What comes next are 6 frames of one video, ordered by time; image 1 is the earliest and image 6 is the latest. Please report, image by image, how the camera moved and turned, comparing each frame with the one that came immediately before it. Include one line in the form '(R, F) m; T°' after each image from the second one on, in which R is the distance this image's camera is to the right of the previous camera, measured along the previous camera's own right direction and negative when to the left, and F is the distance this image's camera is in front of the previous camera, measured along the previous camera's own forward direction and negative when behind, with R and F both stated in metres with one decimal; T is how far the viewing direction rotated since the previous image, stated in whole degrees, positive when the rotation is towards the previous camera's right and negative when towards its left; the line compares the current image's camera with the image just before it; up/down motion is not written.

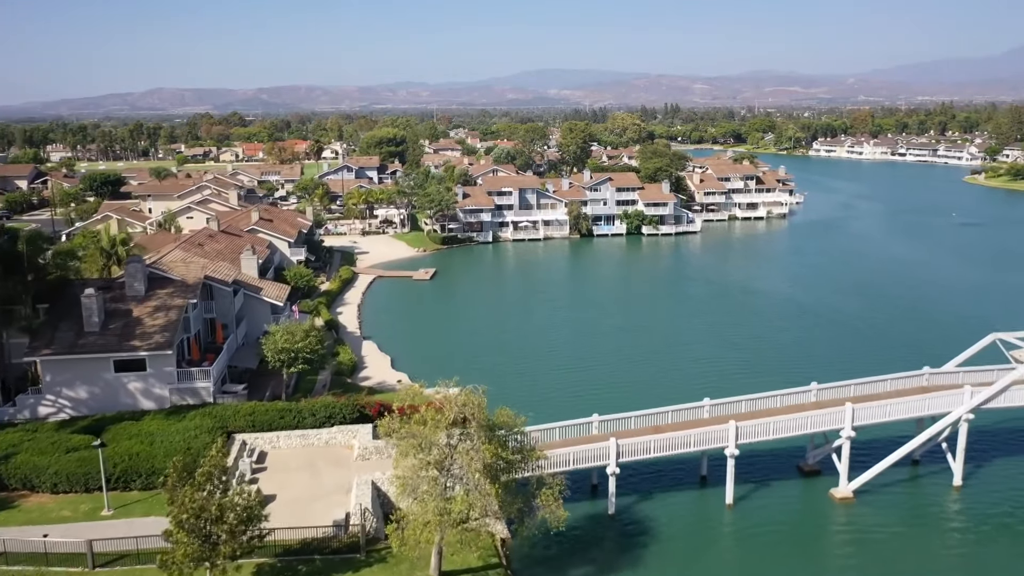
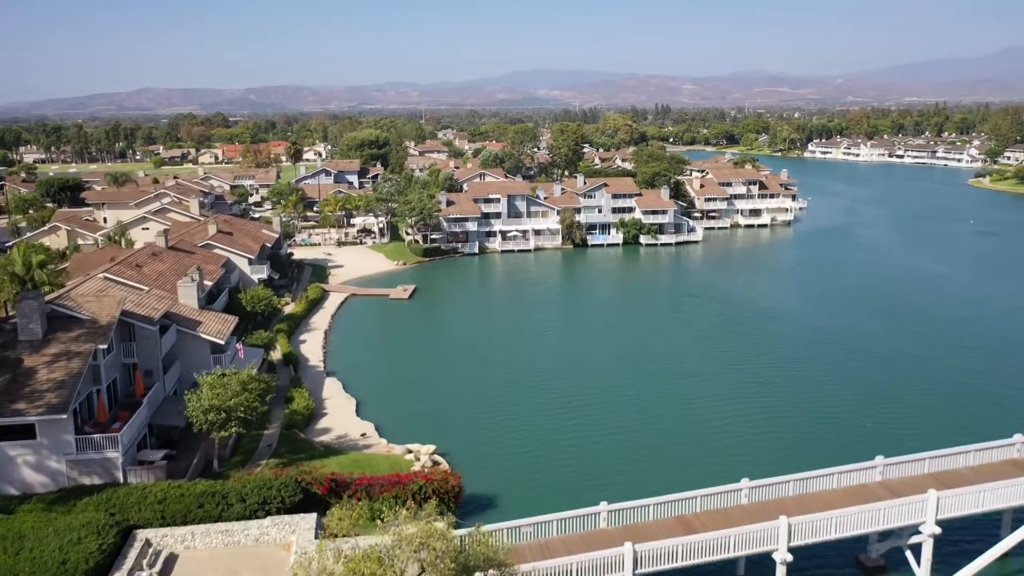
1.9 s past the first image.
(+0.1, +5.2) m; +1°
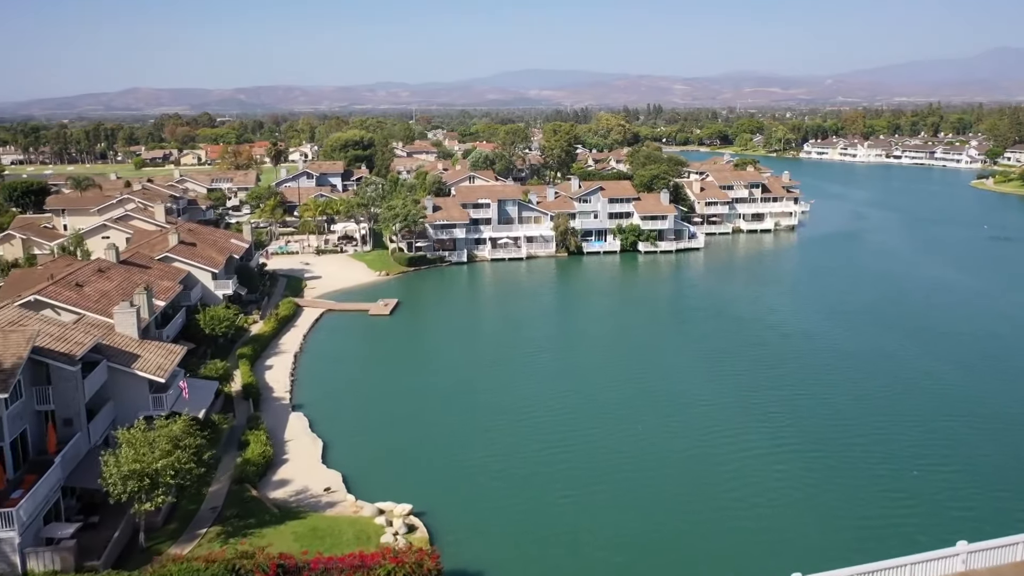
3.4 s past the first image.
(0.0, +4.0) m; +1°
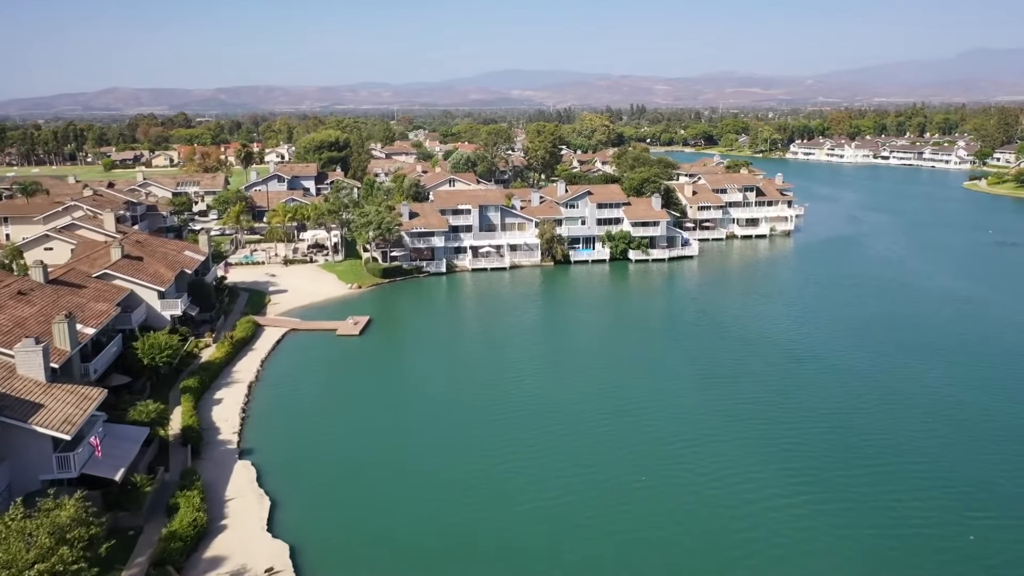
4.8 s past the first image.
(0.0, +4.0) m; +1°
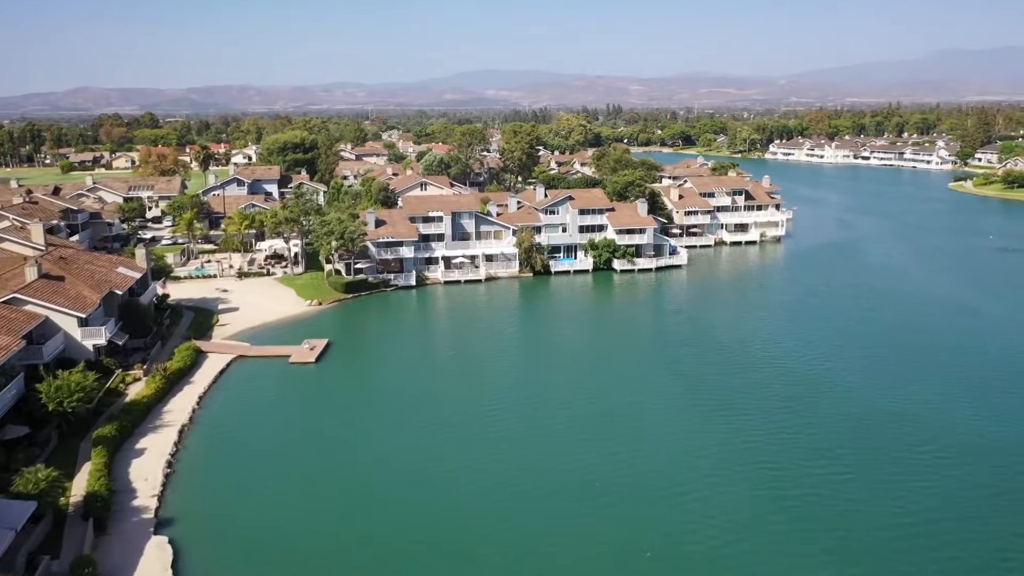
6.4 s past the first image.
(0.0, +4.4) m; +2°
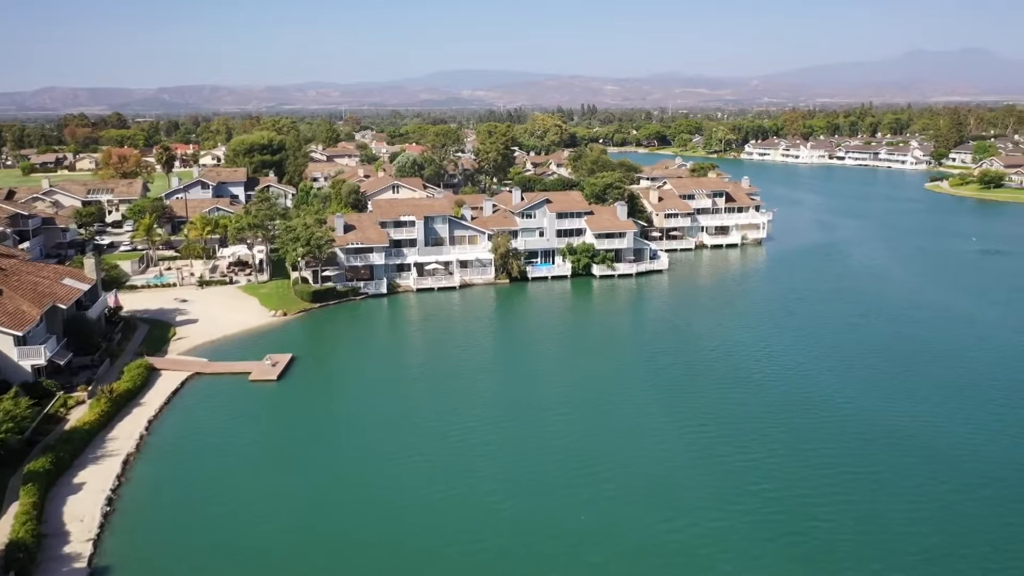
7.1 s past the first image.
(0.0, +2.1) m; +2°
